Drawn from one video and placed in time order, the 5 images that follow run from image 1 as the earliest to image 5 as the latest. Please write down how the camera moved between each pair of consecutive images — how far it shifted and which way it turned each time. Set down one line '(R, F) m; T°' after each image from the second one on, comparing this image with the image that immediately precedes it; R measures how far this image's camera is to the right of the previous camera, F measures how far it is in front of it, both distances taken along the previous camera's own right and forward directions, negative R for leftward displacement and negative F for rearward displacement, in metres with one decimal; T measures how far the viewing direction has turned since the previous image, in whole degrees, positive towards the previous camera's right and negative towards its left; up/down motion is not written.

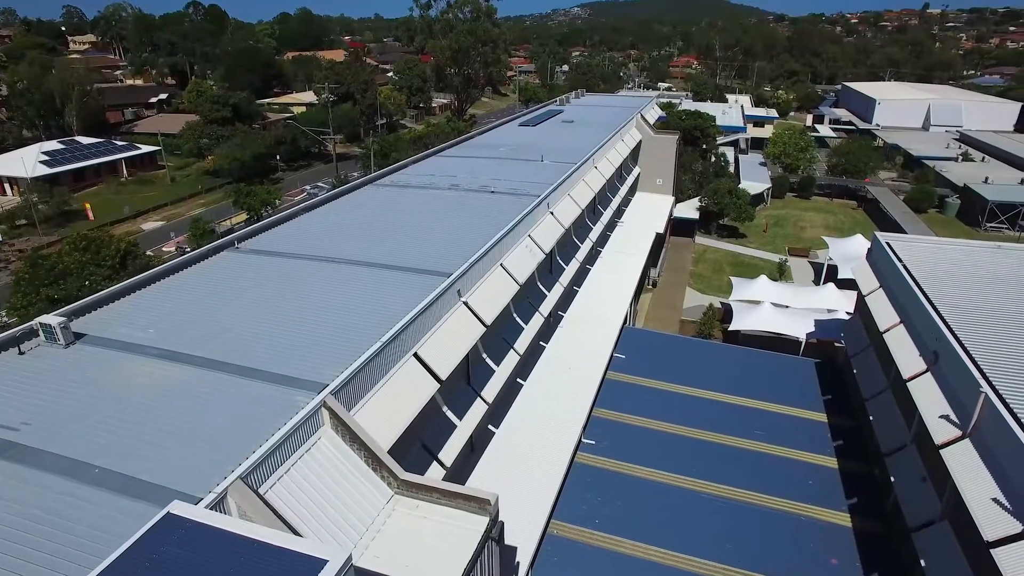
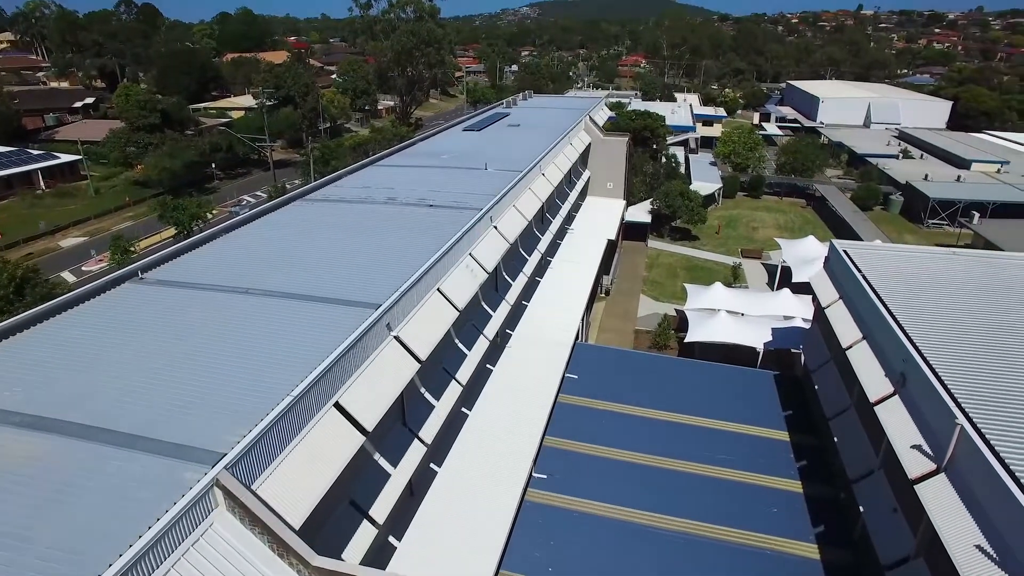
(+0.3, +0.8) m; +4°
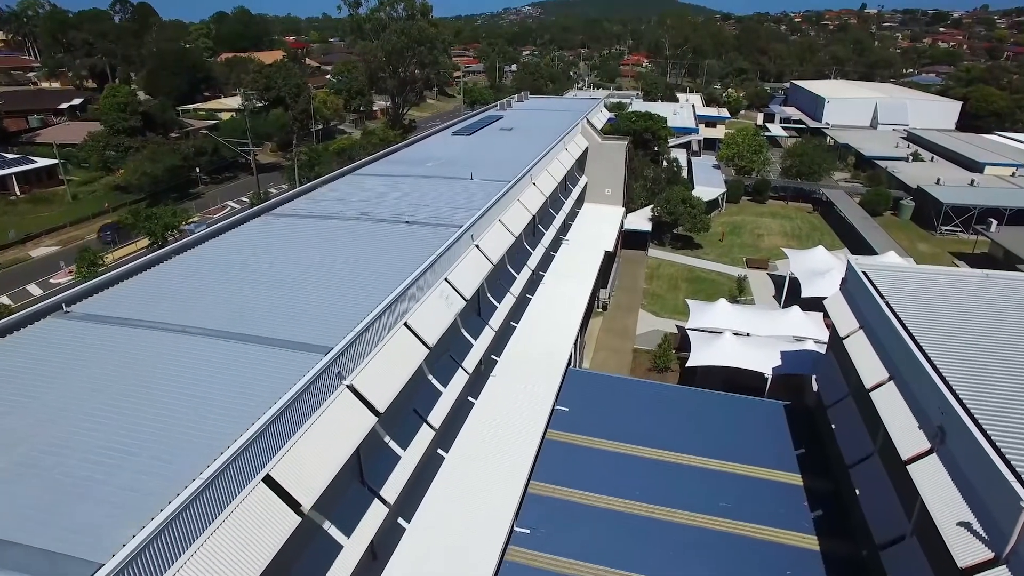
(+0.3, +1.1) m; 0°
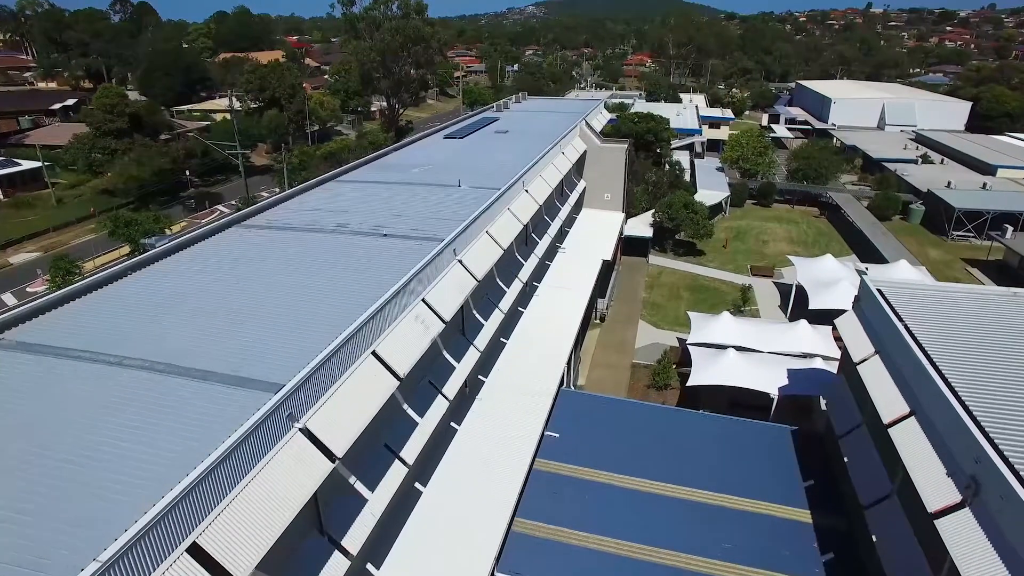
(+0.3, +0.8) m; 0°
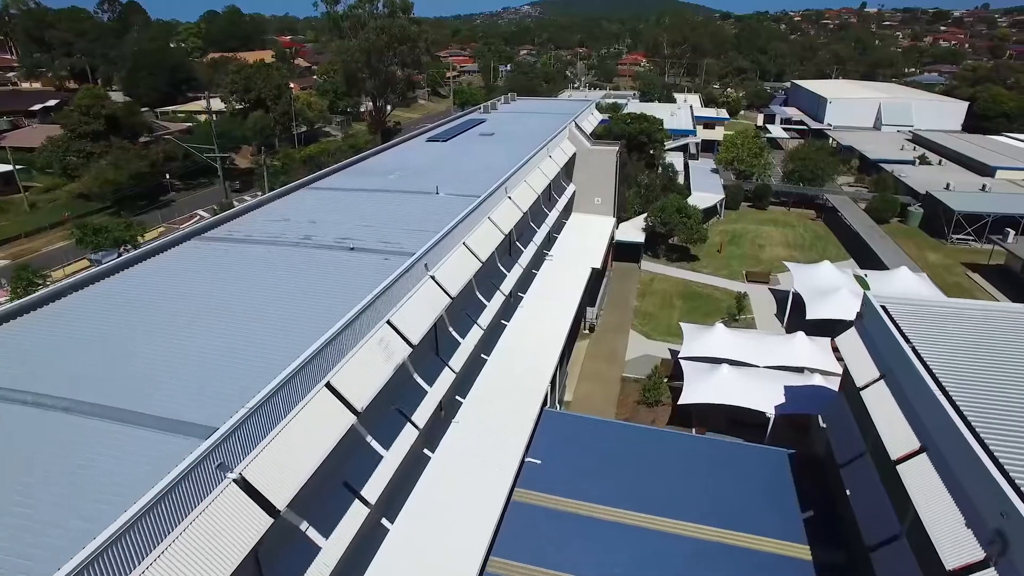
(+0.3, +0.7) m; 0°
